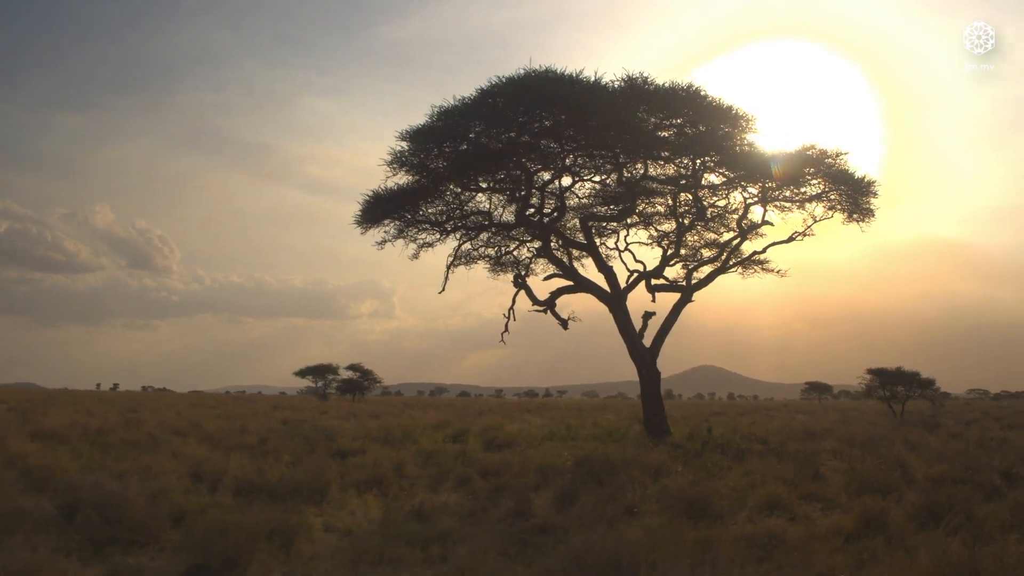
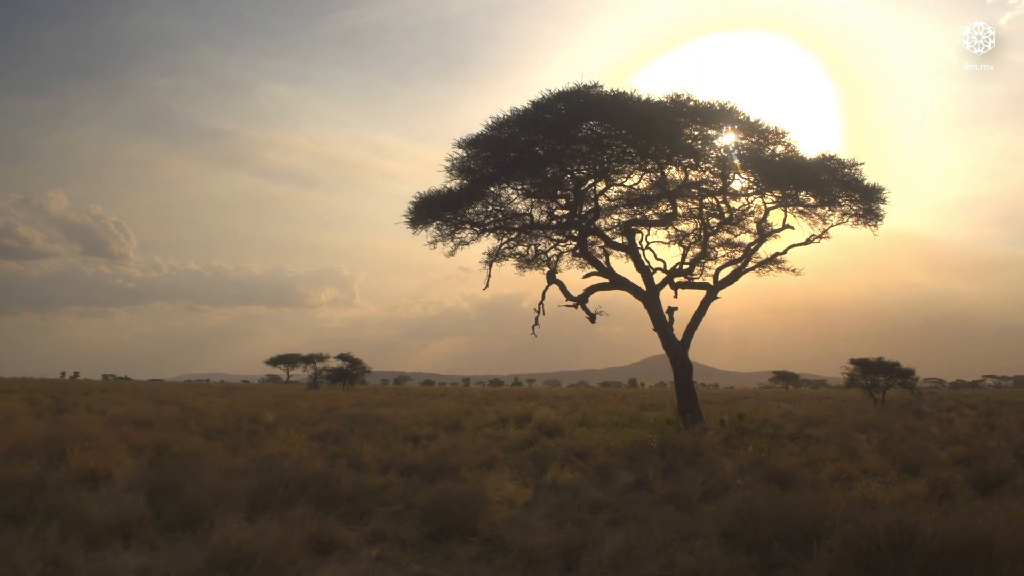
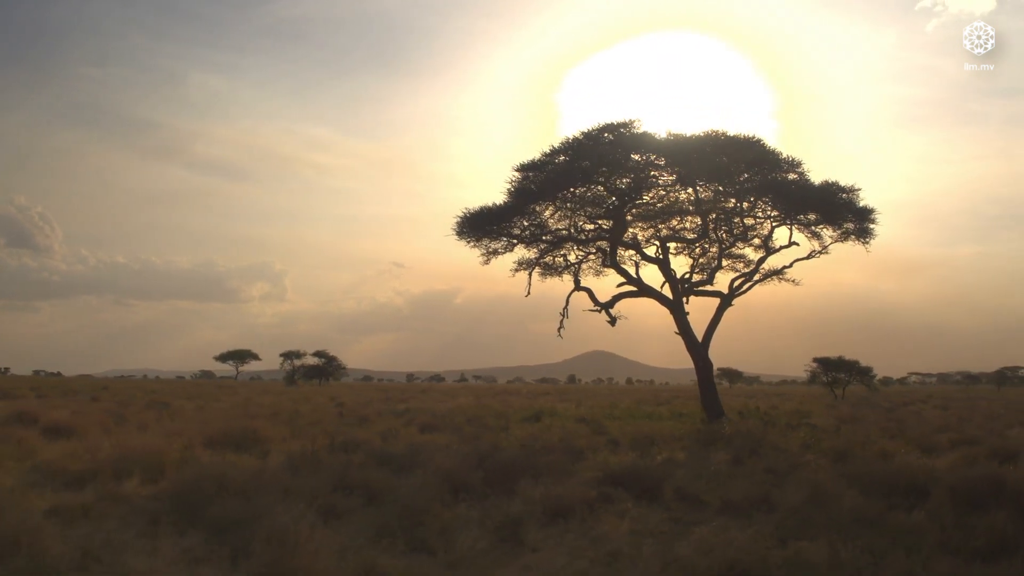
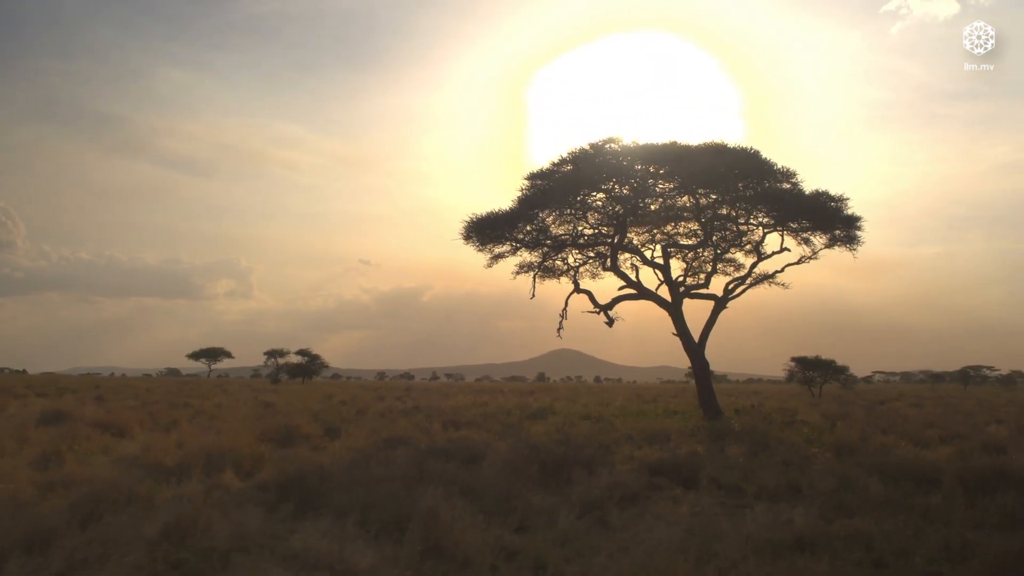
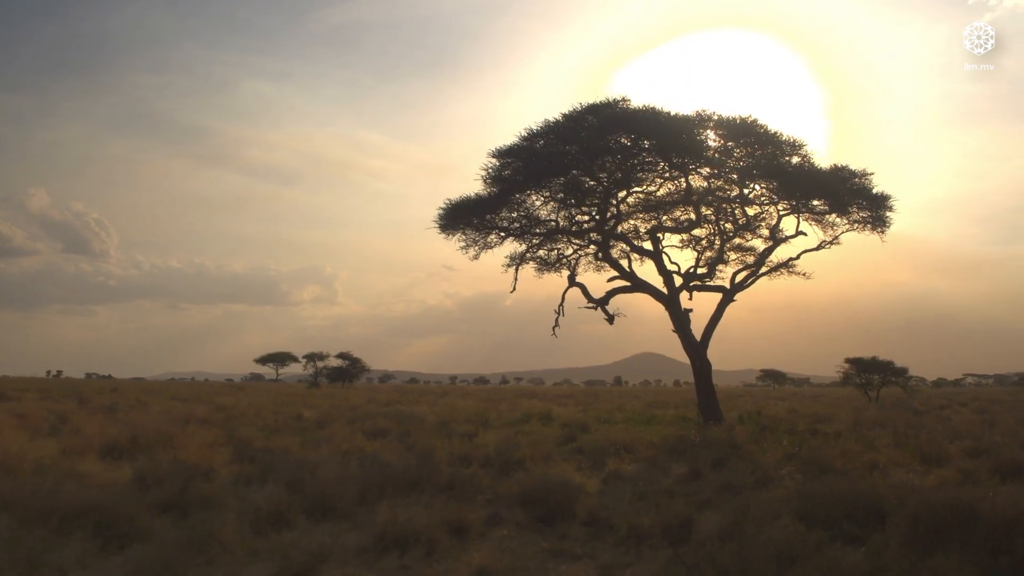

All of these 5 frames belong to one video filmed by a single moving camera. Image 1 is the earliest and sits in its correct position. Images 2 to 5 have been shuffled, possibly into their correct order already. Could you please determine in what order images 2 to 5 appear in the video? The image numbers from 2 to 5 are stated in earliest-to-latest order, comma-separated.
2, 5, 3, 4
